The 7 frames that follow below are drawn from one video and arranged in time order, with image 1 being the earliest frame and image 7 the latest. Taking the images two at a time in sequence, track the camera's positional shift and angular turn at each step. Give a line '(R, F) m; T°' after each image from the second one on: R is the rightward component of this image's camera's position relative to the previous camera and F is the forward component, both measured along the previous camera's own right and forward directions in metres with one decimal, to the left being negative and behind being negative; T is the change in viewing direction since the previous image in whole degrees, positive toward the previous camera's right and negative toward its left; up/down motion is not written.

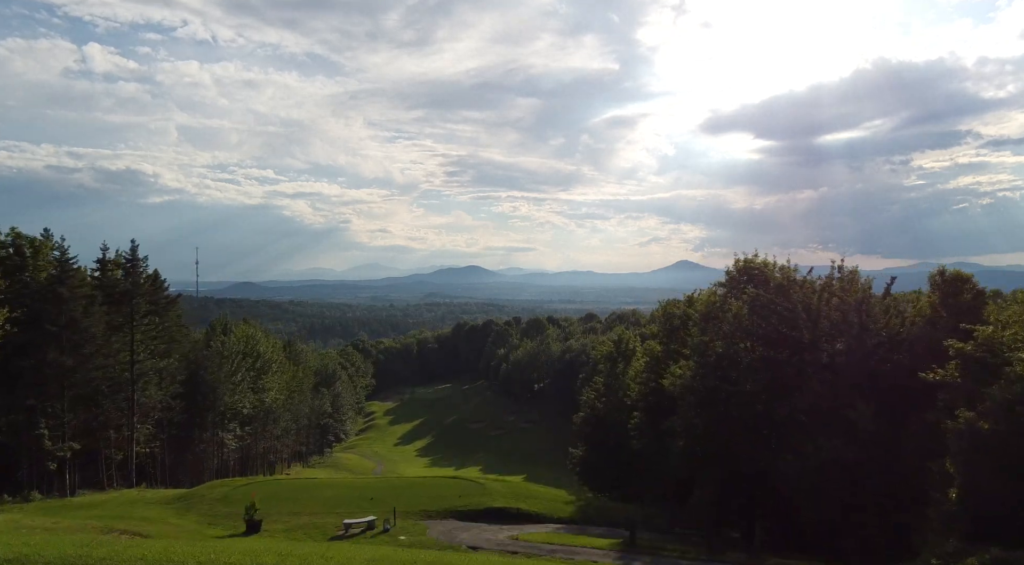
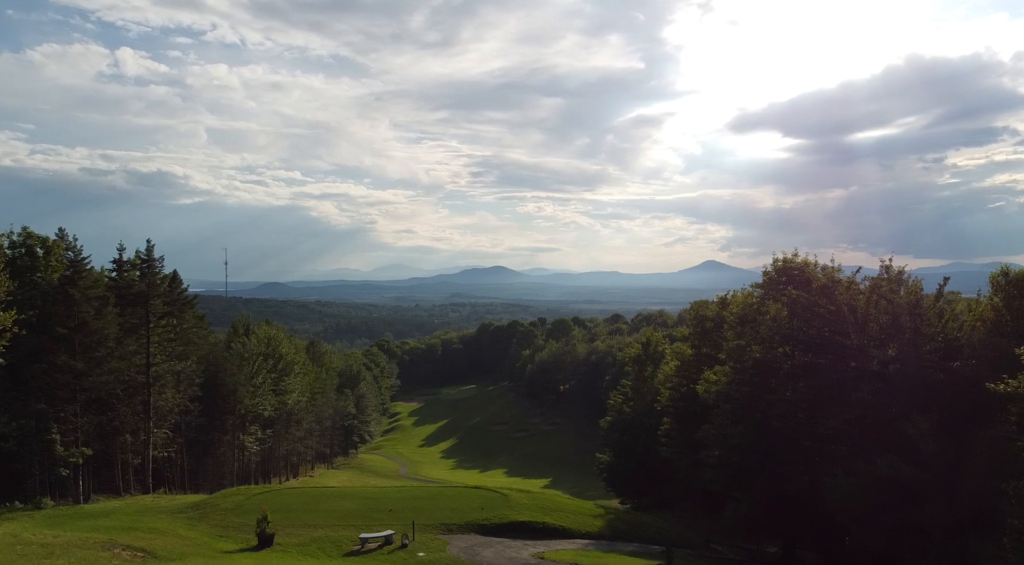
(0.0, +1.4) m; -2°
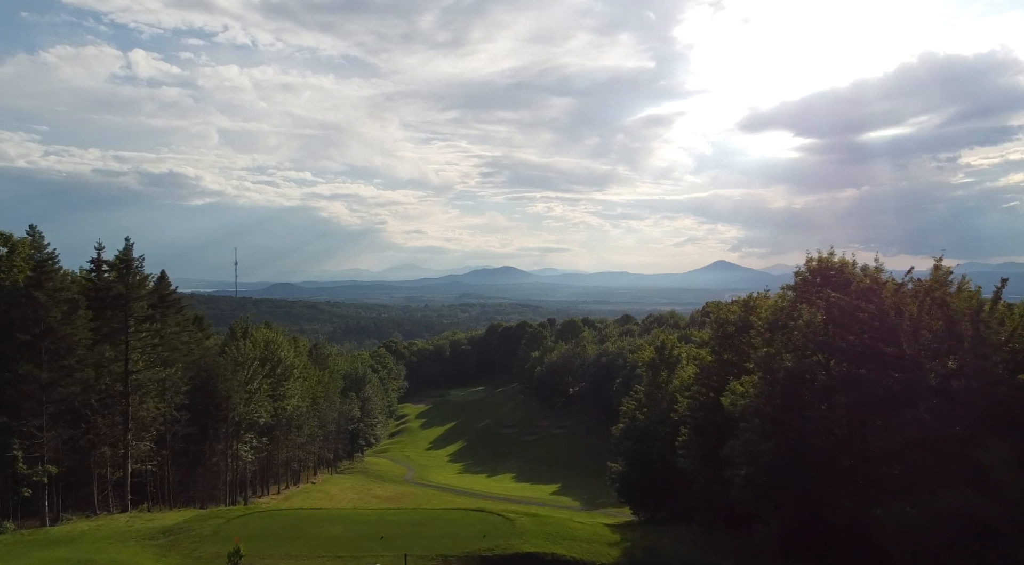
(+0.1, +2.8) m; -1°
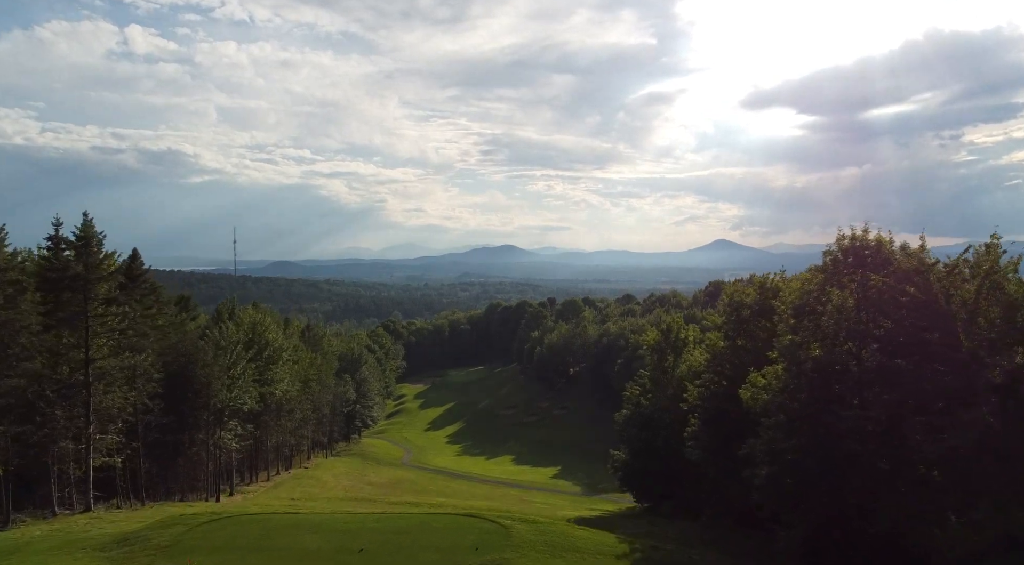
(+0.1, +3.0) m; 0°
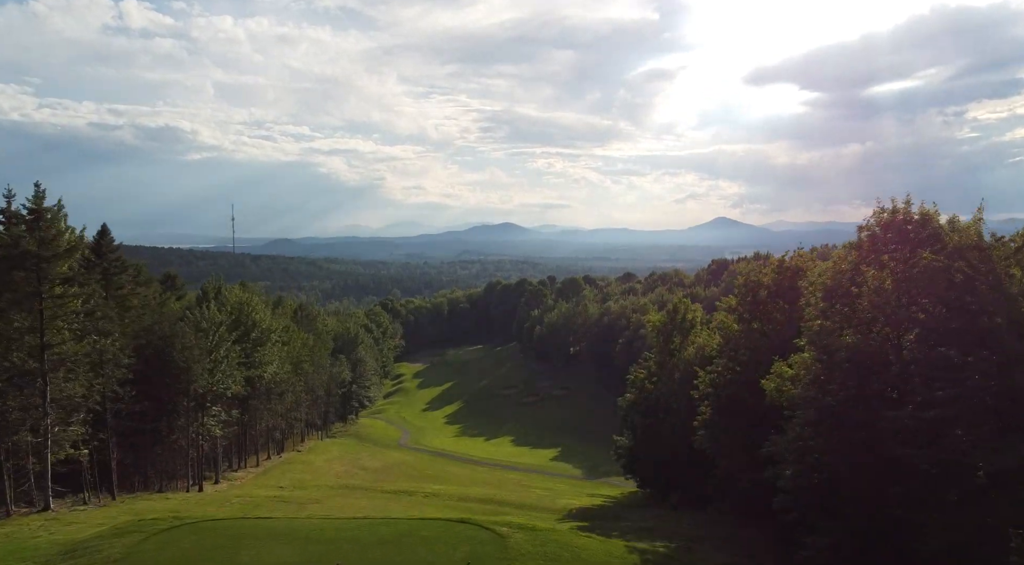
(+0.1, +2.8) m; 0°
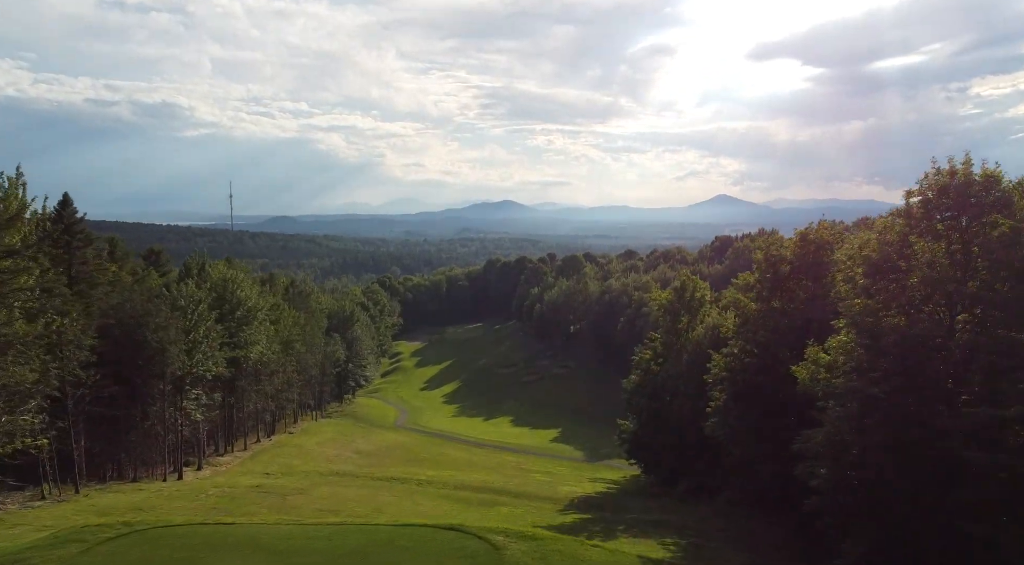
(+0.1, +3.0) m; 0°
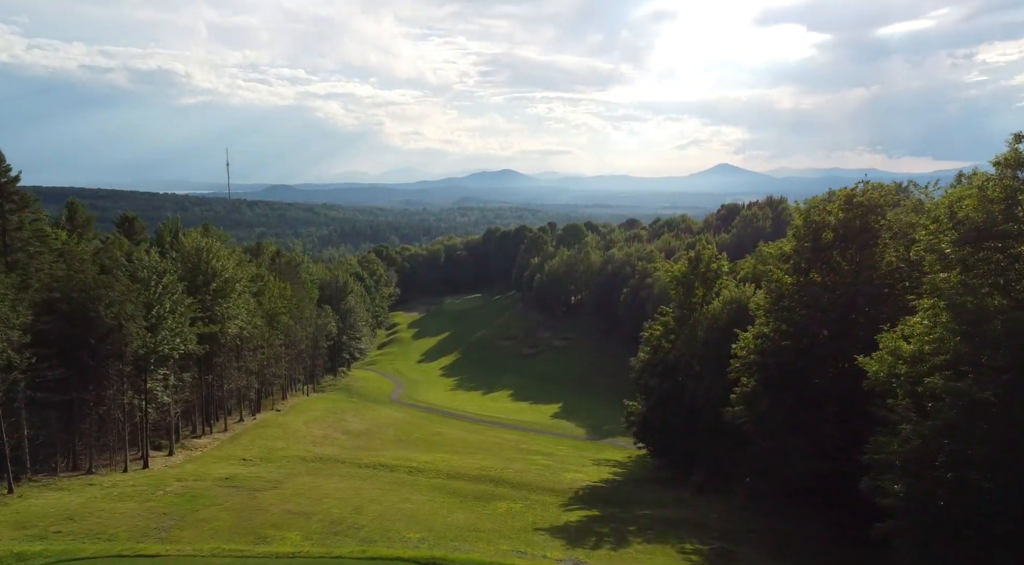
(0.0, +4.3) m; 0°
